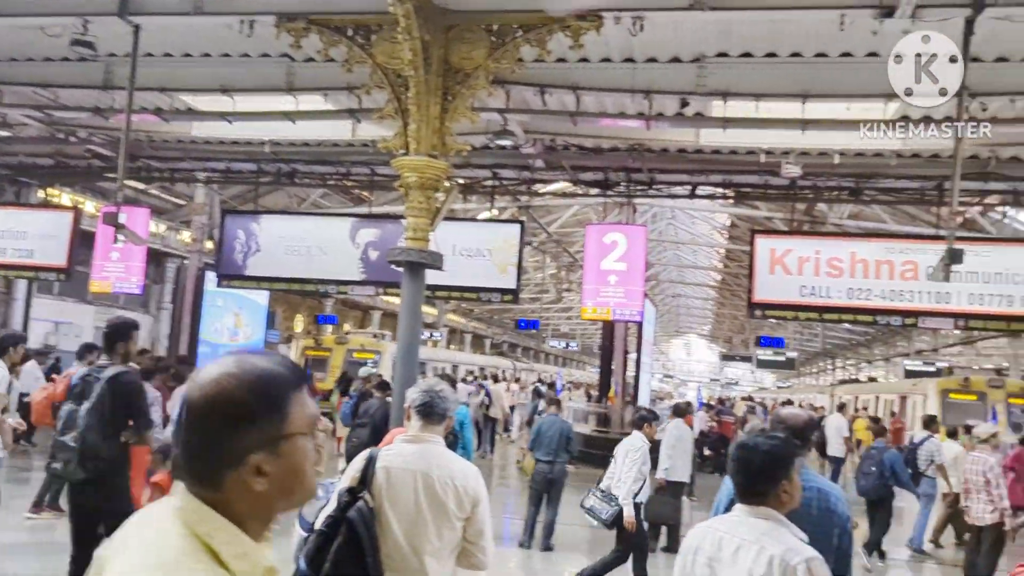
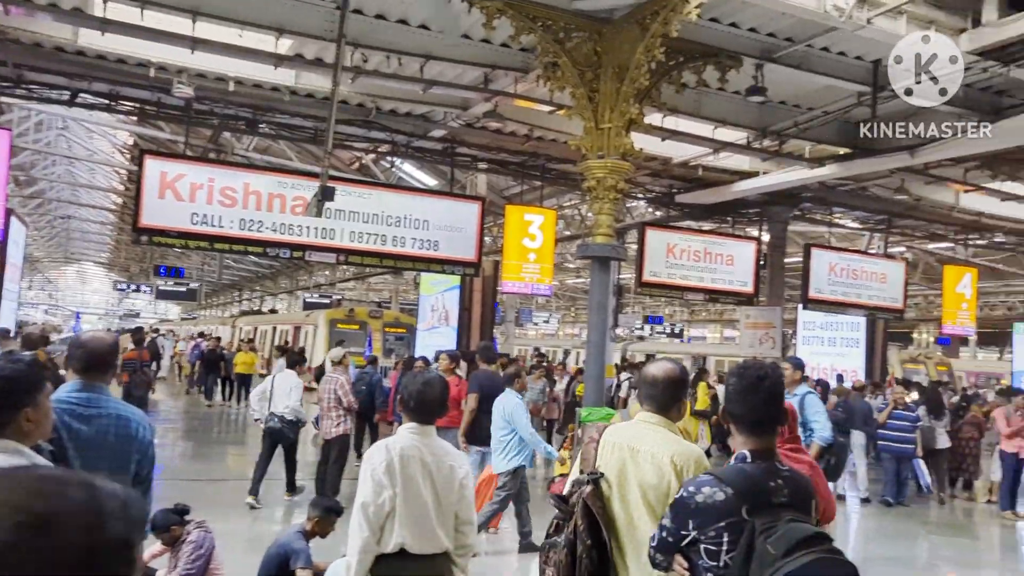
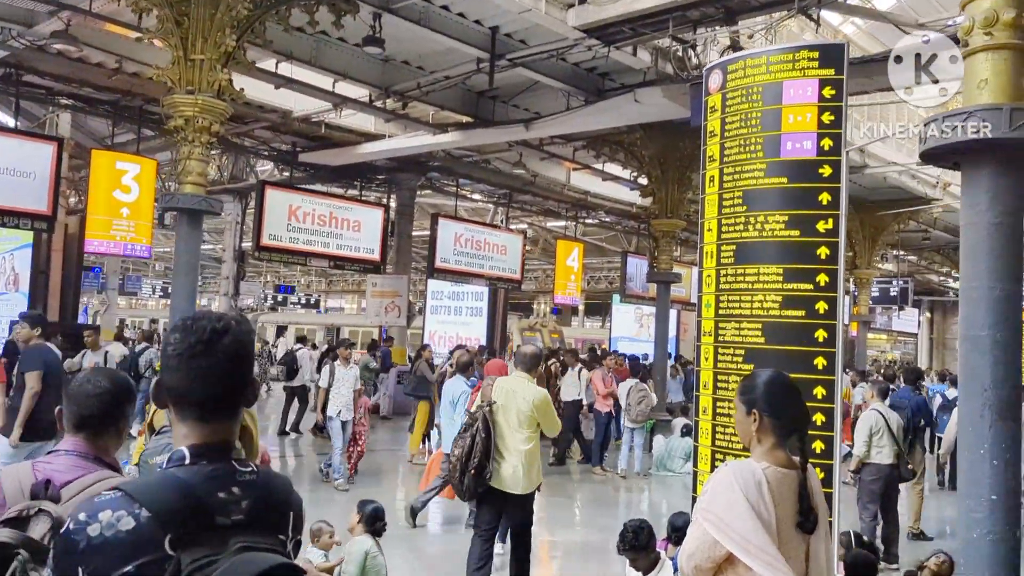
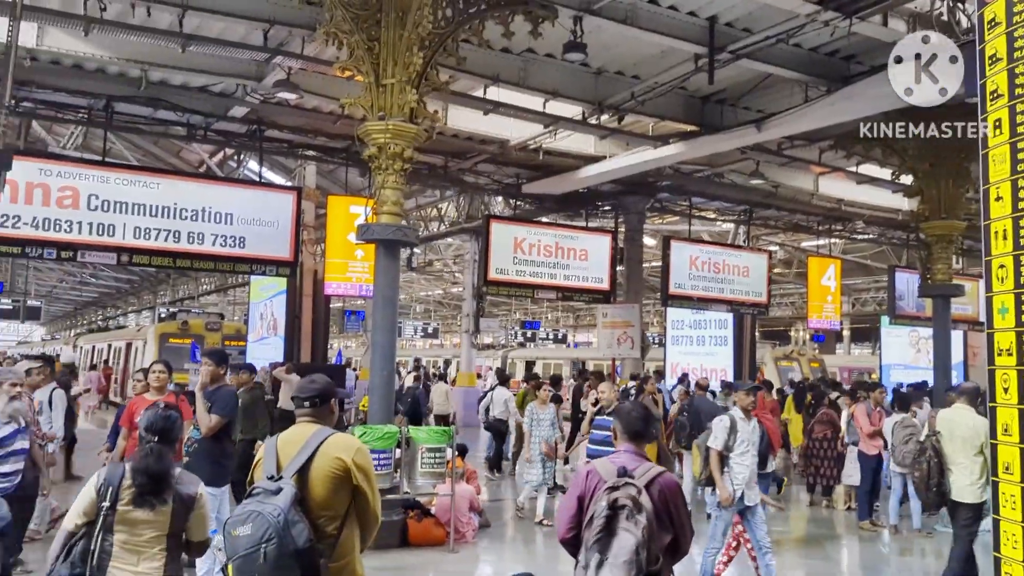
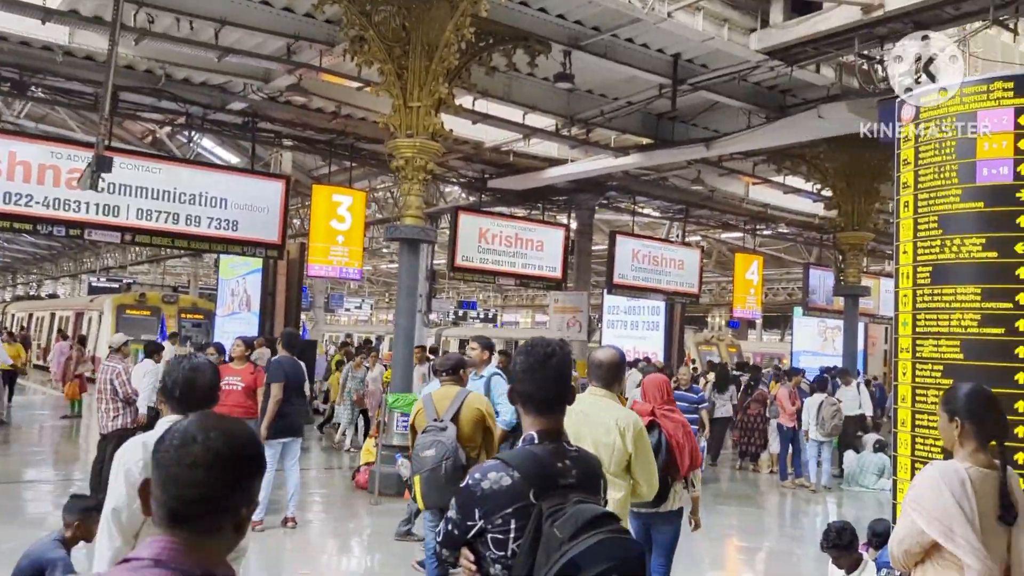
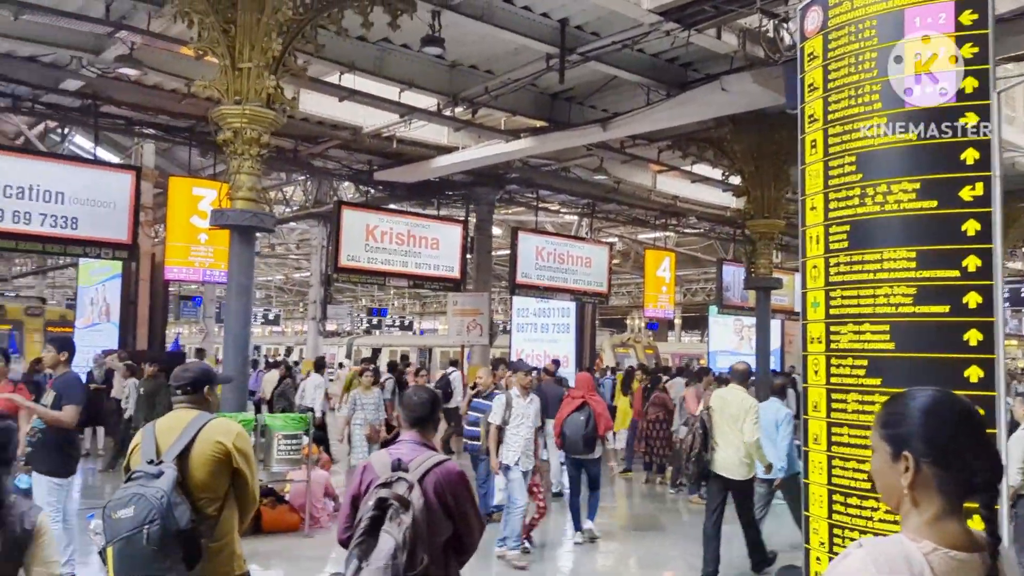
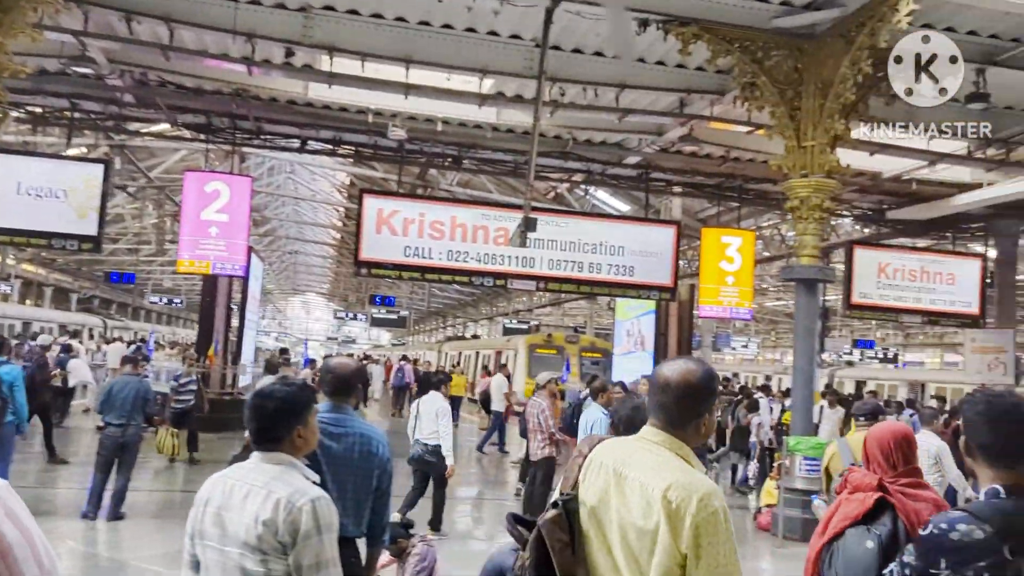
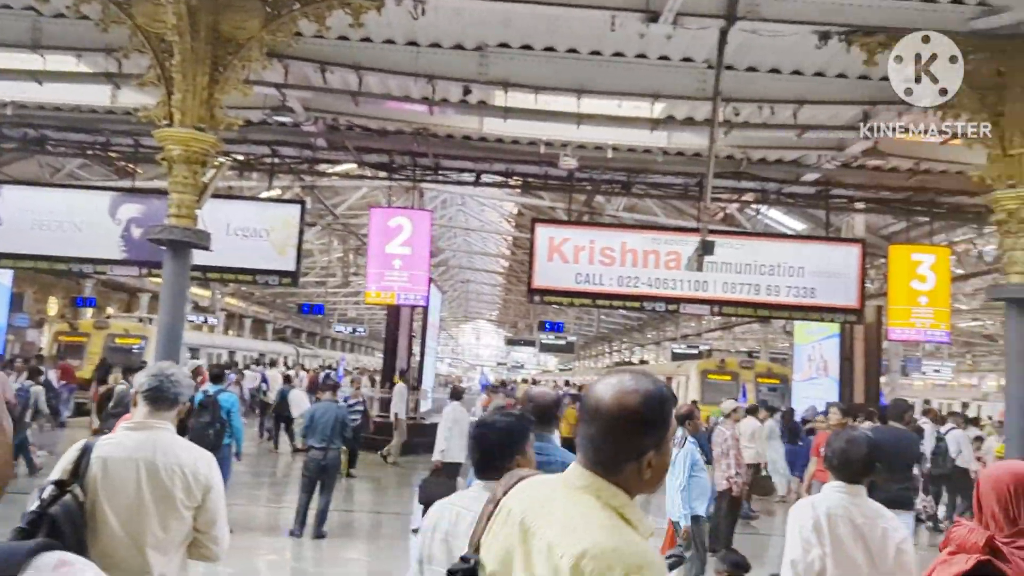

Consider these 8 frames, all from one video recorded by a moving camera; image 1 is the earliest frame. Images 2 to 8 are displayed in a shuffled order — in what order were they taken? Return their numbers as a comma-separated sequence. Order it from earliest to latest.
8, 7, 2, 5, 3, 6, 4
